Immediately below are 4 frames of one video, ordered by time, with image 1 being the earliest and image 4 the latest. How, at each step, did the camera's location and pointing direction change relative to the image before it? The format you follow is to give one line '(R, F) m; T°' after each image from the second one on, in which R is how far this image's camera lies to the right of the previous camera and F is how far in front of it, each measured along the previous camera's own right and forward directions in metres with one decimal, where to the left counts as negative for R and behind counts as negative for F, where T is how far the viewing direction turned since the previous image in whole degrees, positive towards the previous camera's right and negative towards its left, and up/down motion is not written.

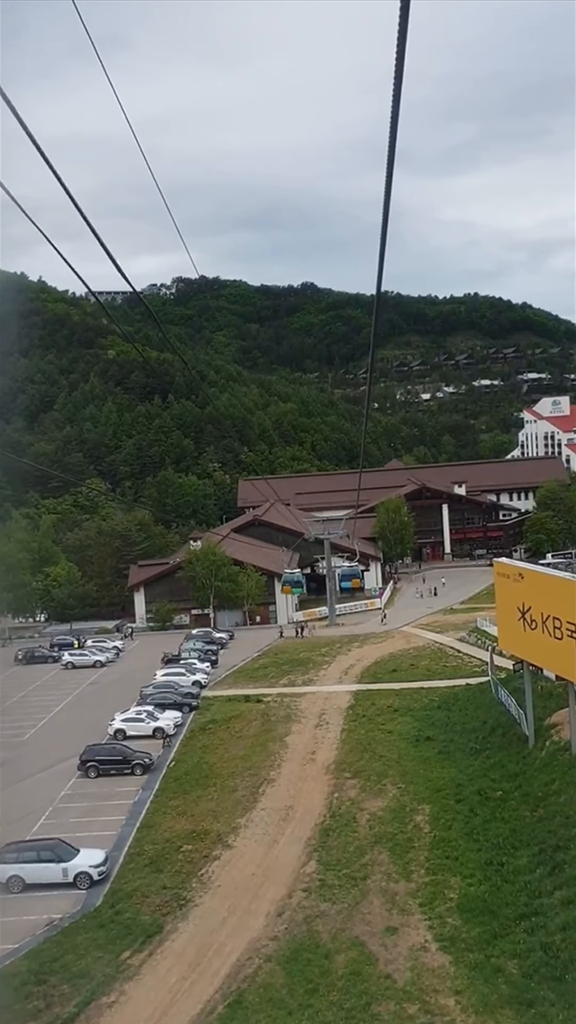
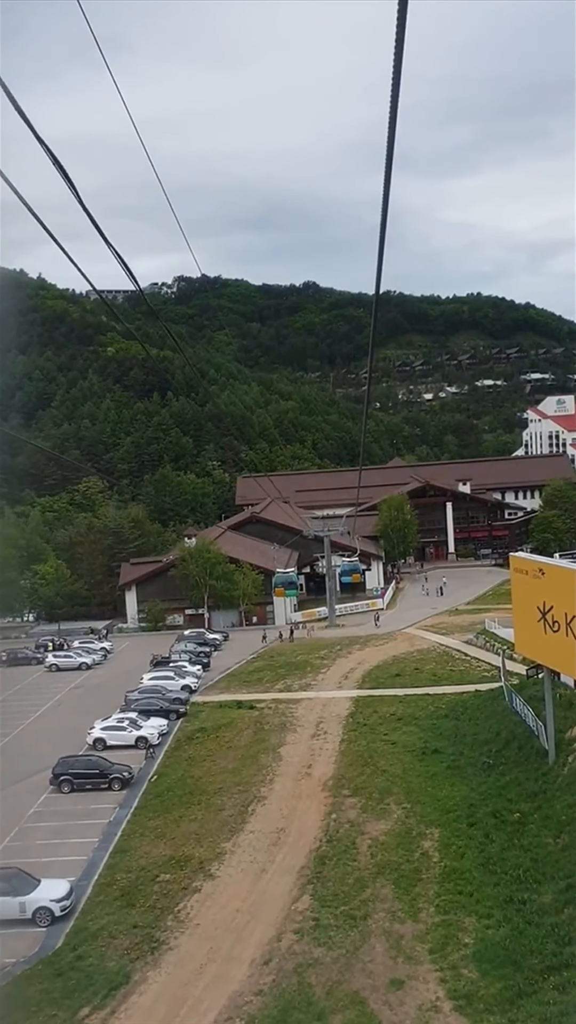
(+0.1, +1.9) m; 0°
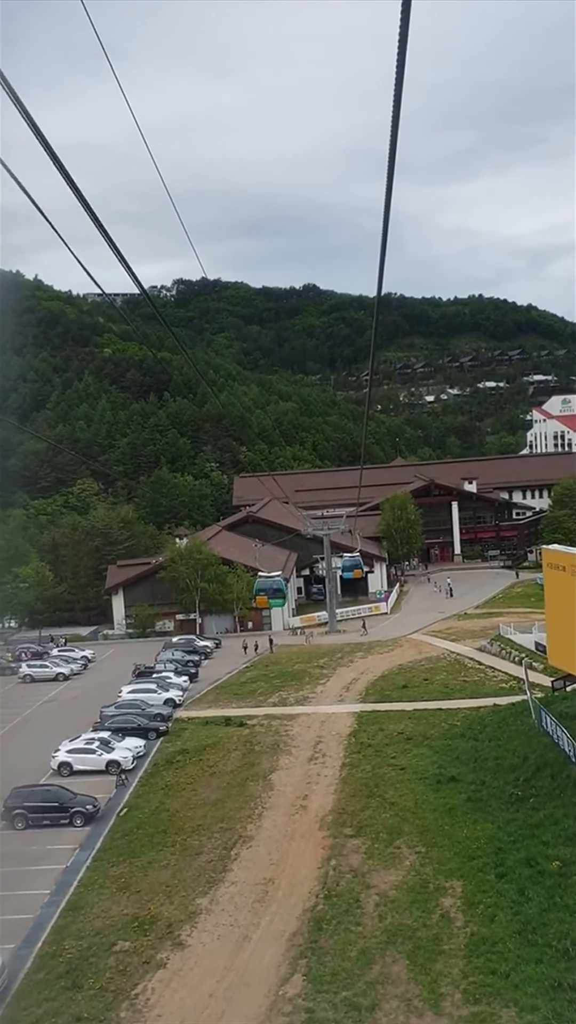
(+0.1, +2.8) m; 0°
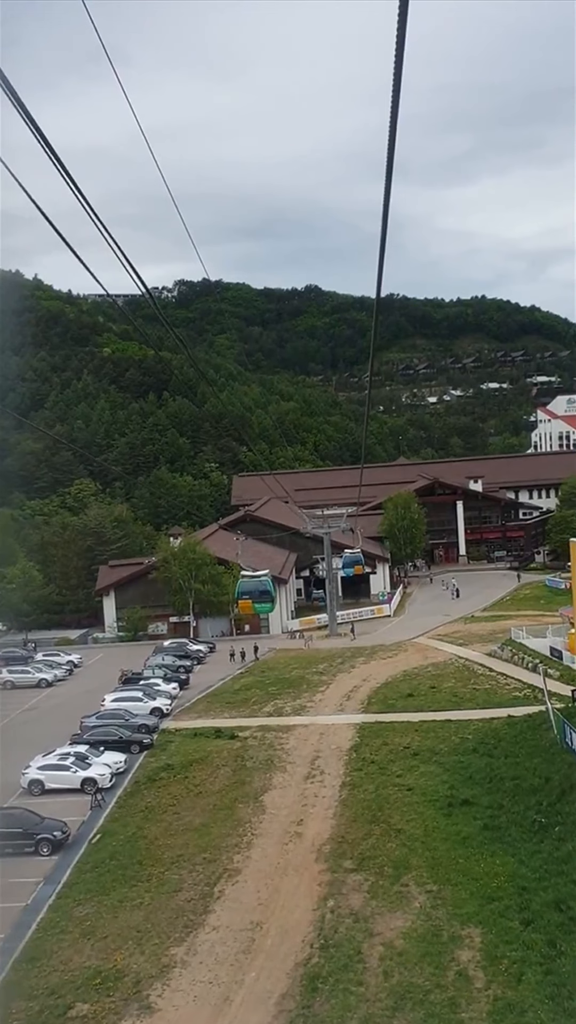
(+0.1, +1.8) m; 0°
